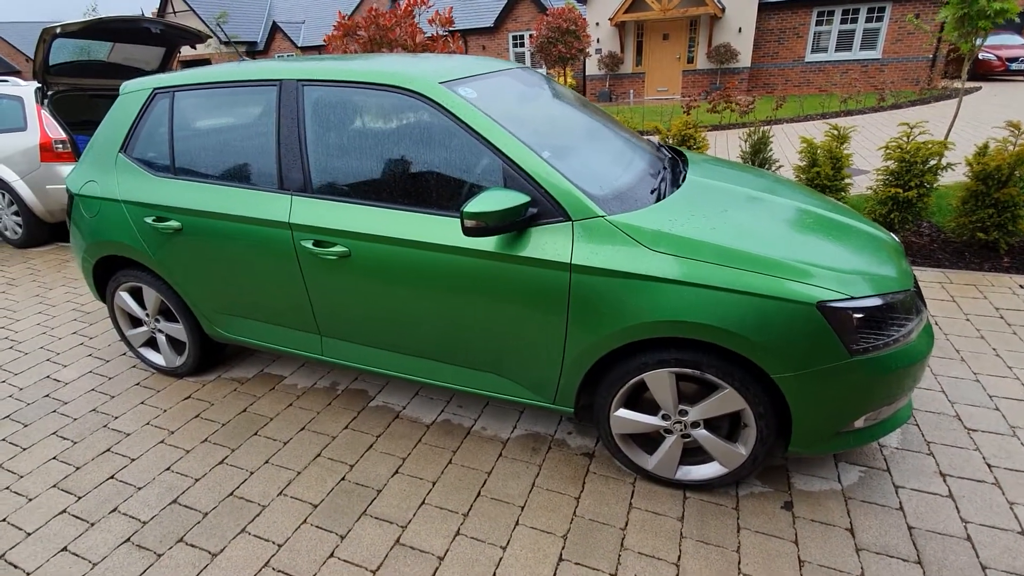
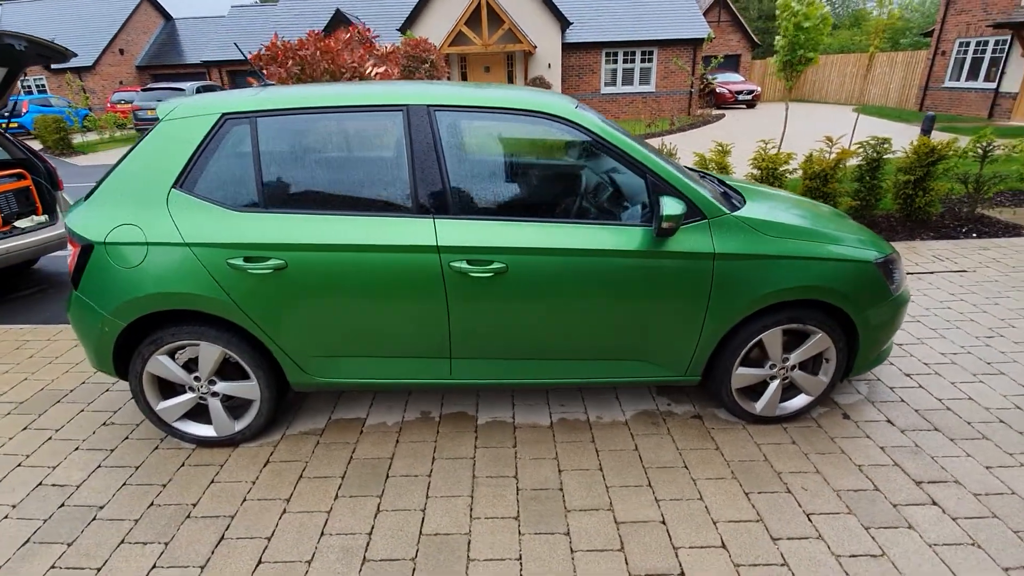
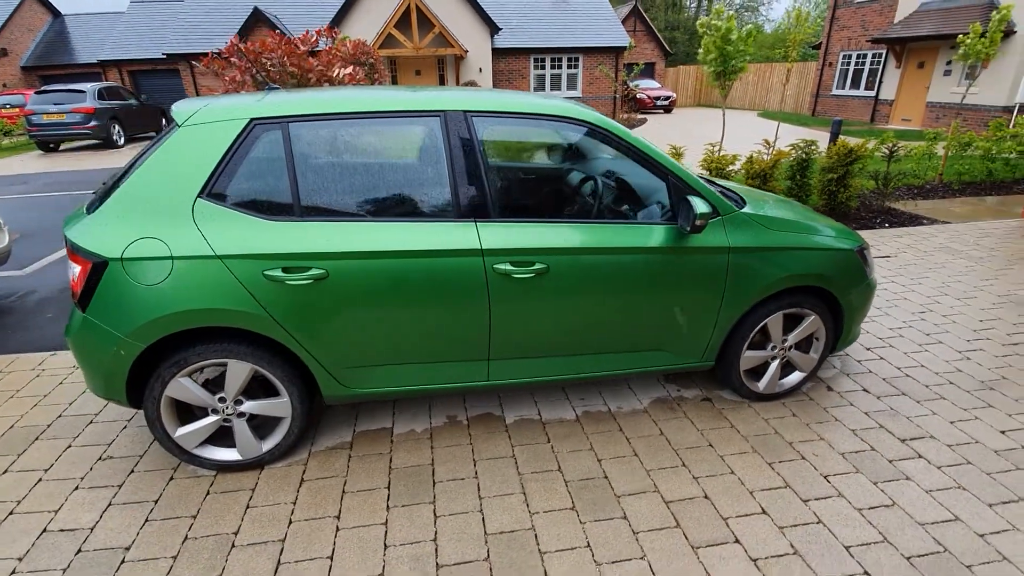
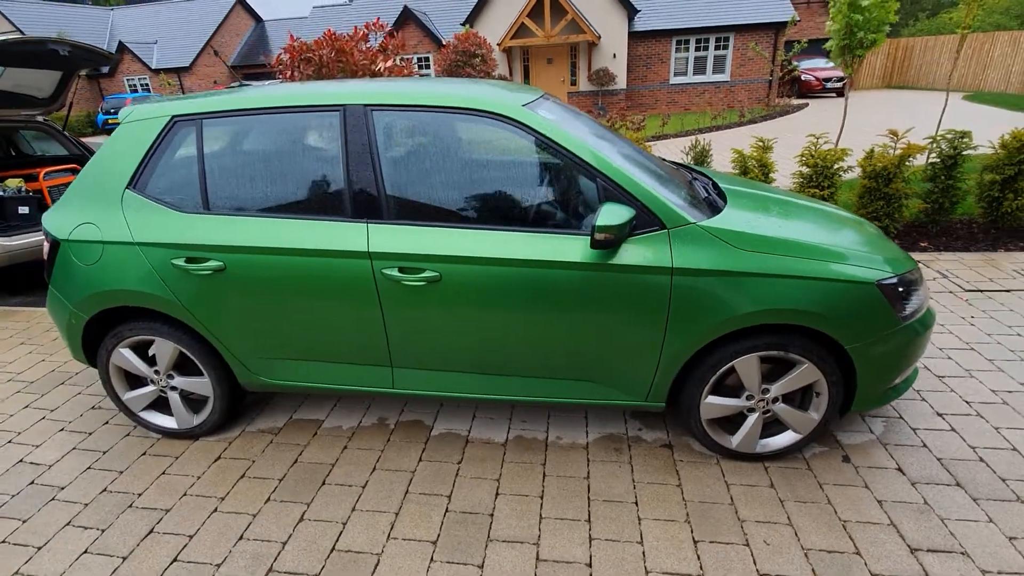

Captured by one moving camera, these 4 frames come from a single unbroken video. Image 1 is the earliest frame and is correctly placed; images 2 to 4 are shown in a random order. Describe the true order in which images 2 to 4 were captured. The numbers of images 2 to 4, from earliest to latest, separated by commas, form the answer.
4, 2, 3
